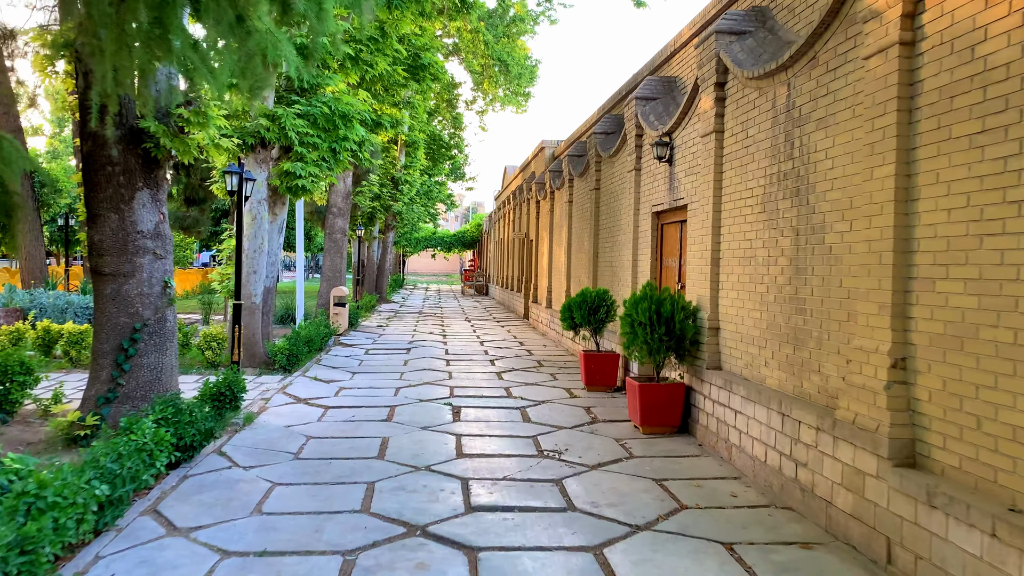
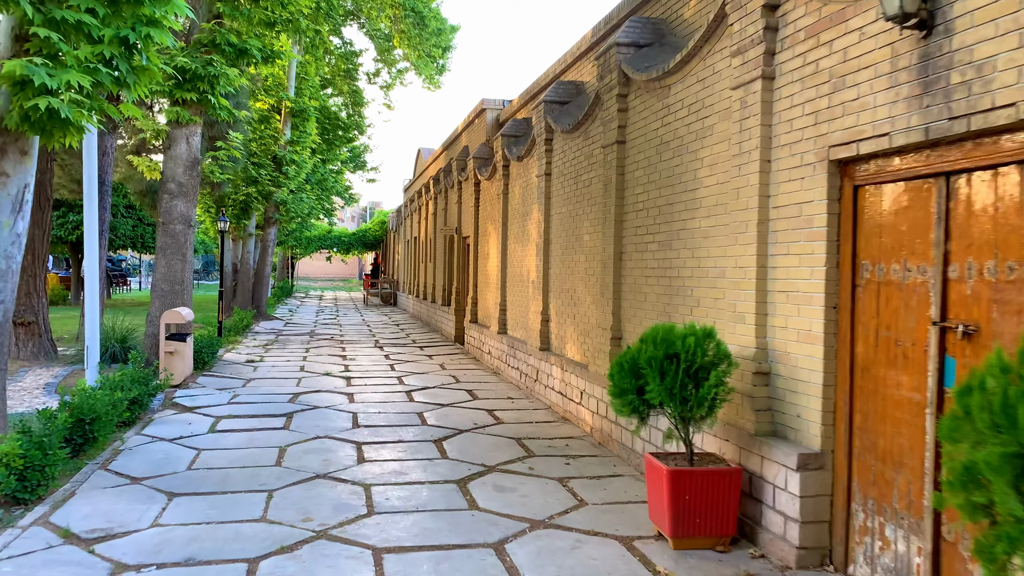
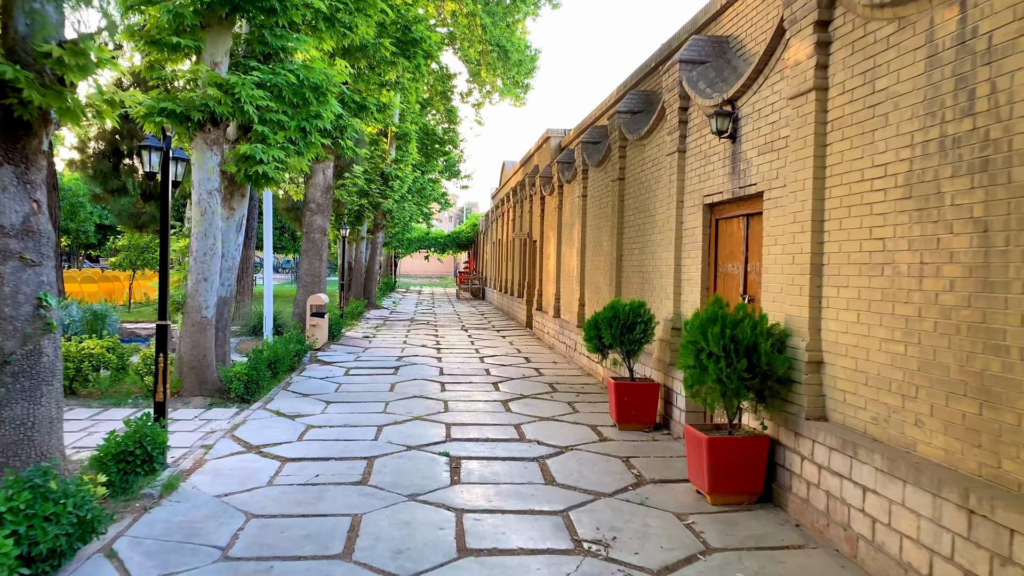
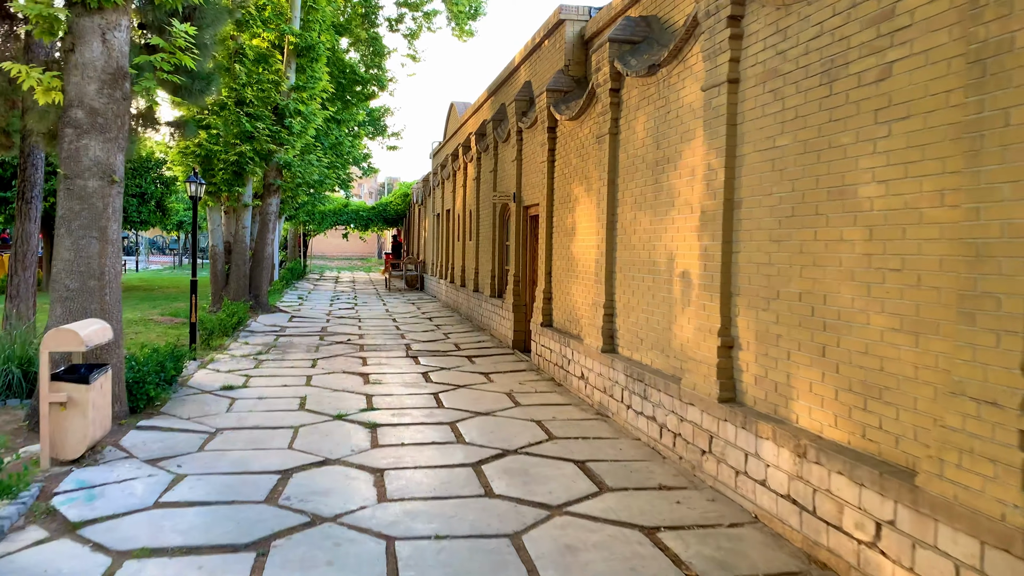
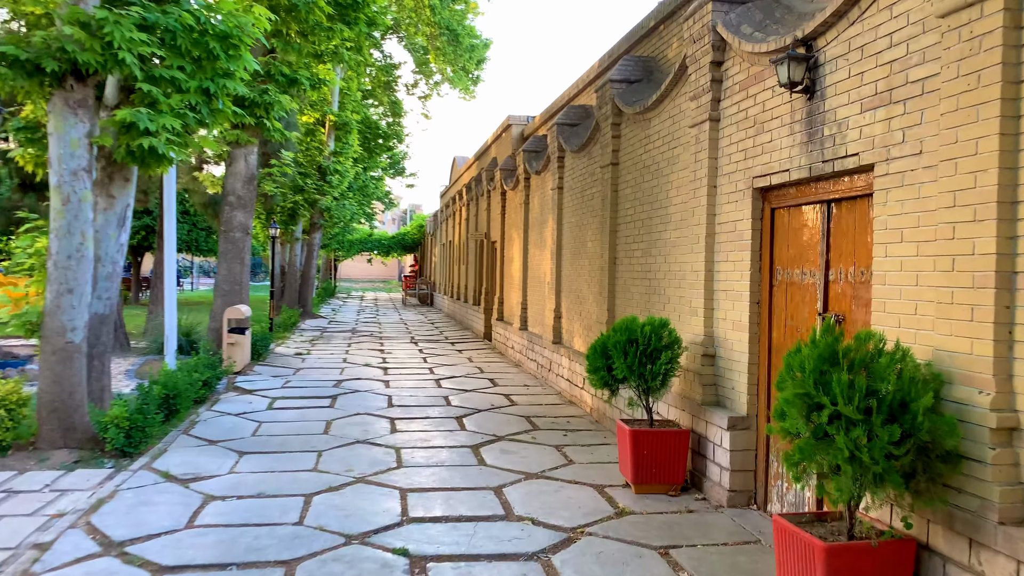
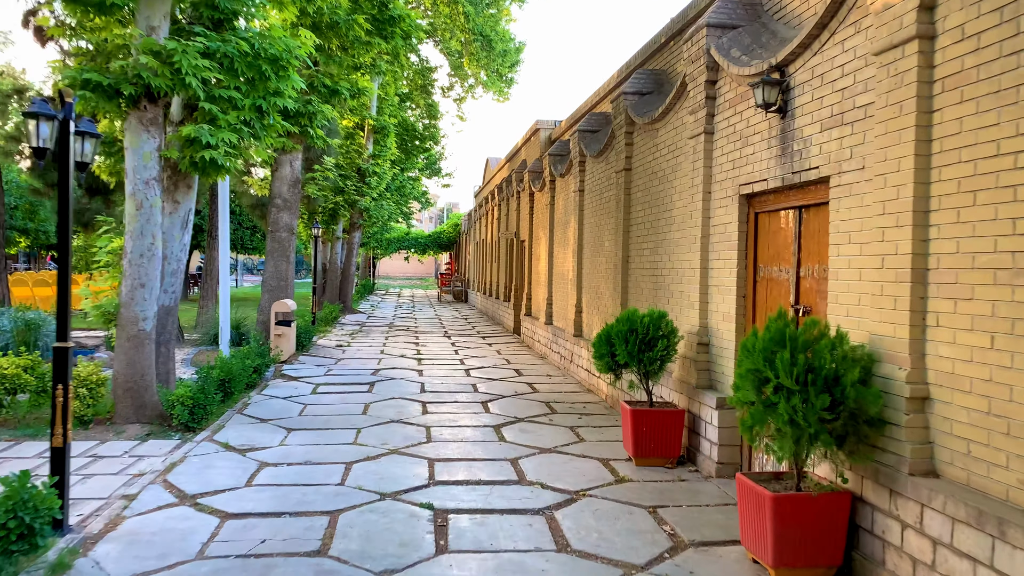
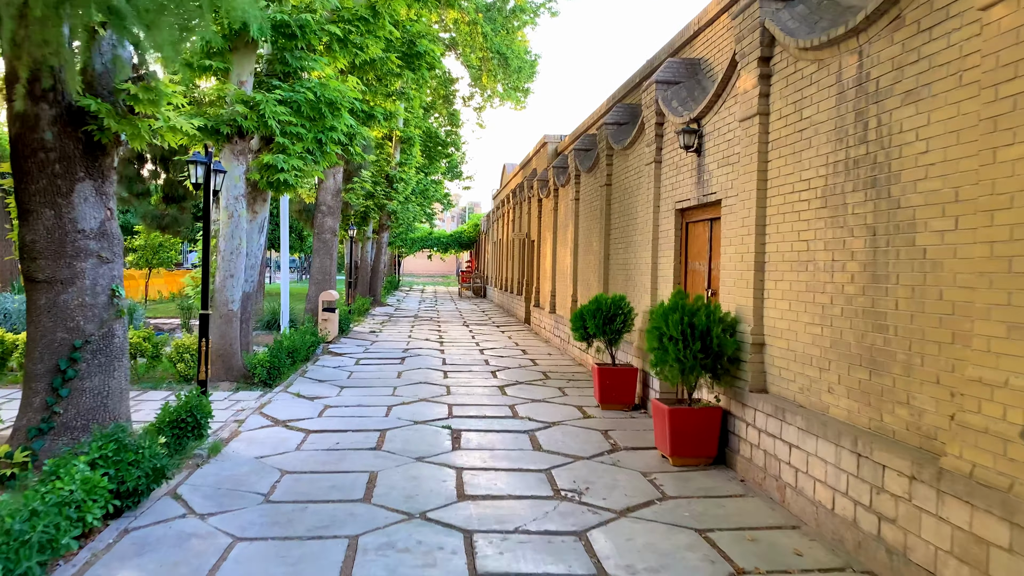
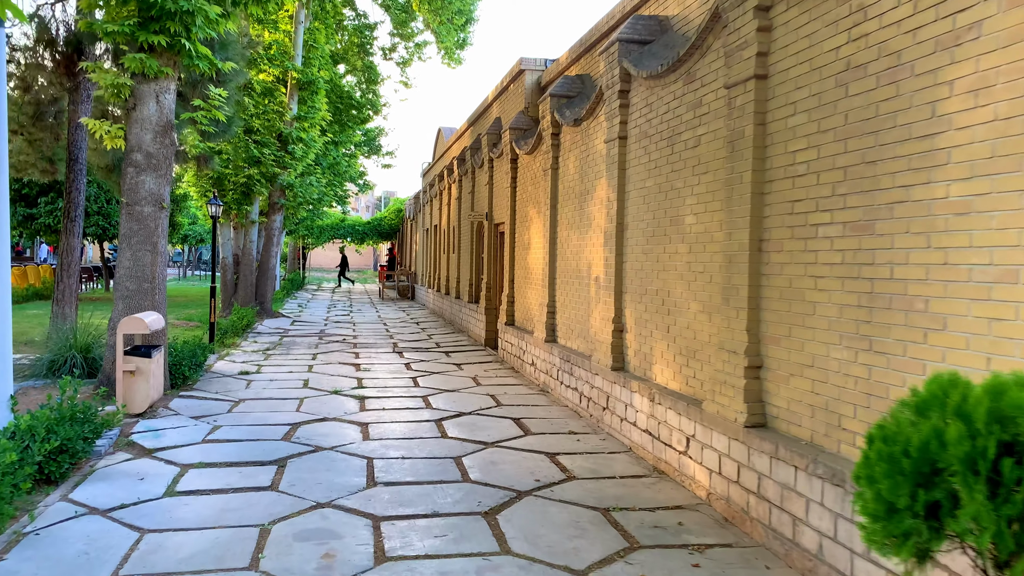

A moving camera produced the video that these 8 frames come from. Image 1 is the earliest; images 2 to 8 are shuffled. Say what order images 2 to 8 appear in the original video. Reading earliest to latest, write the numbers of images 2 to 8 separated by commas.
7, 3, 6, 5, 2, 8, 4
